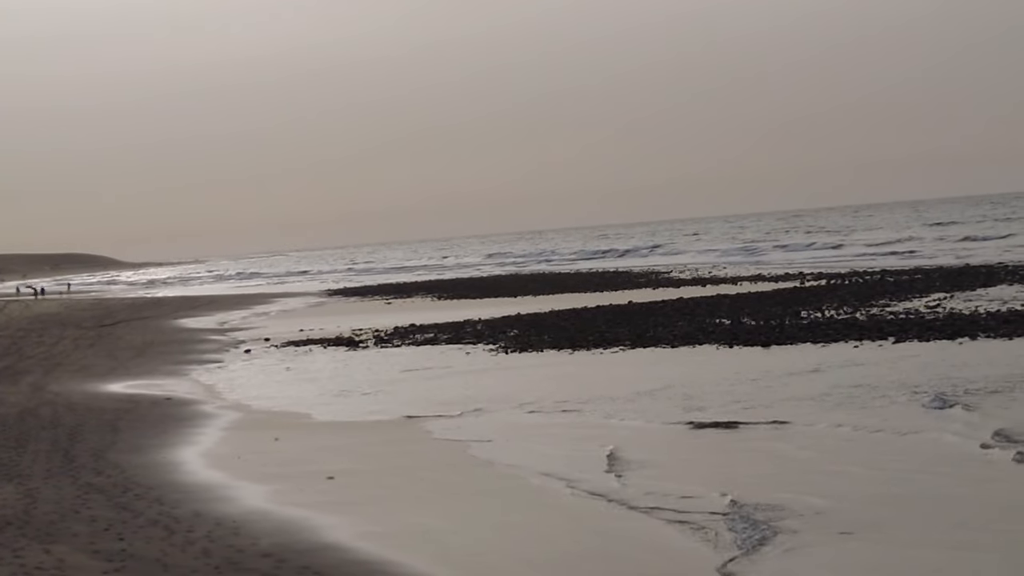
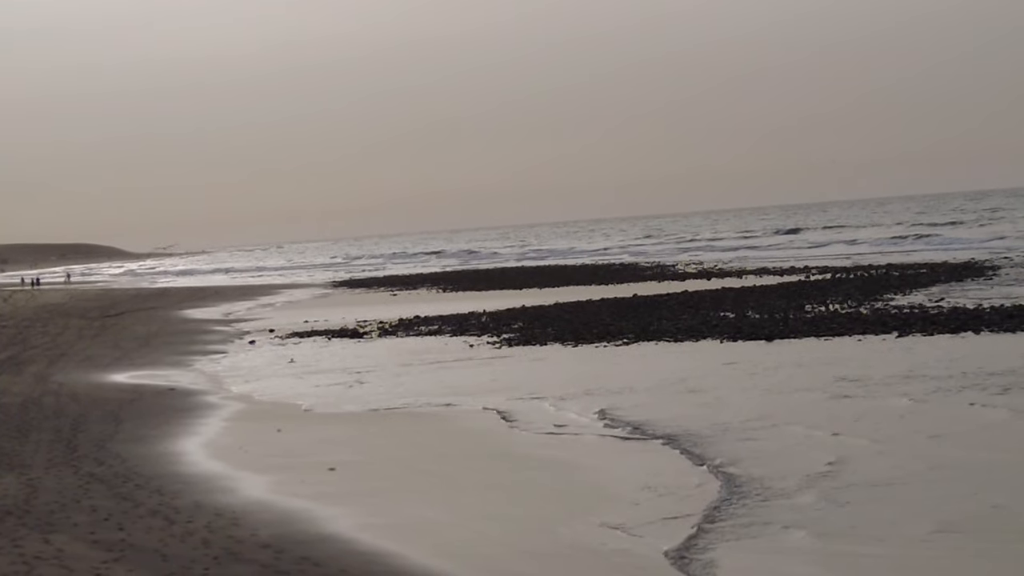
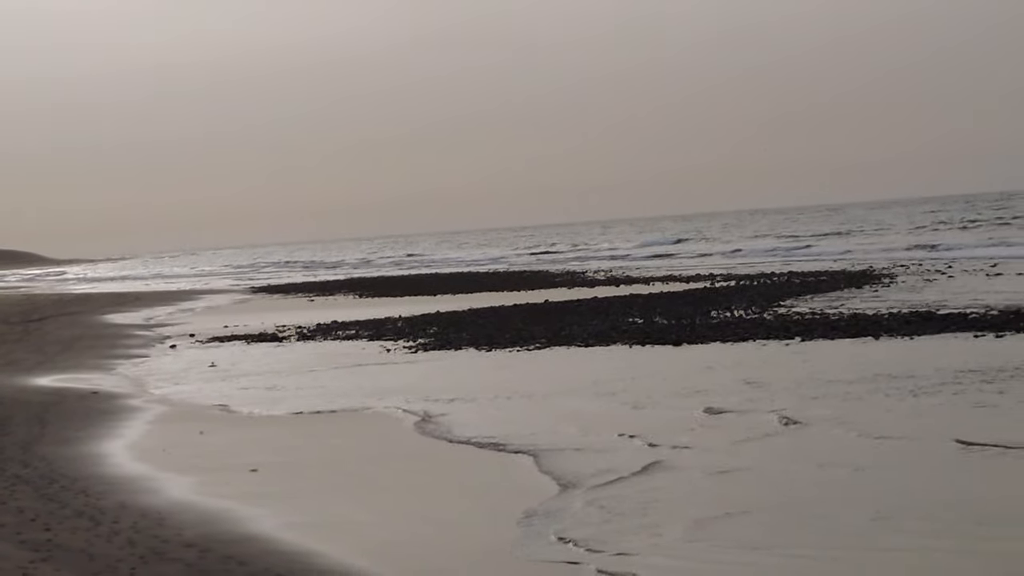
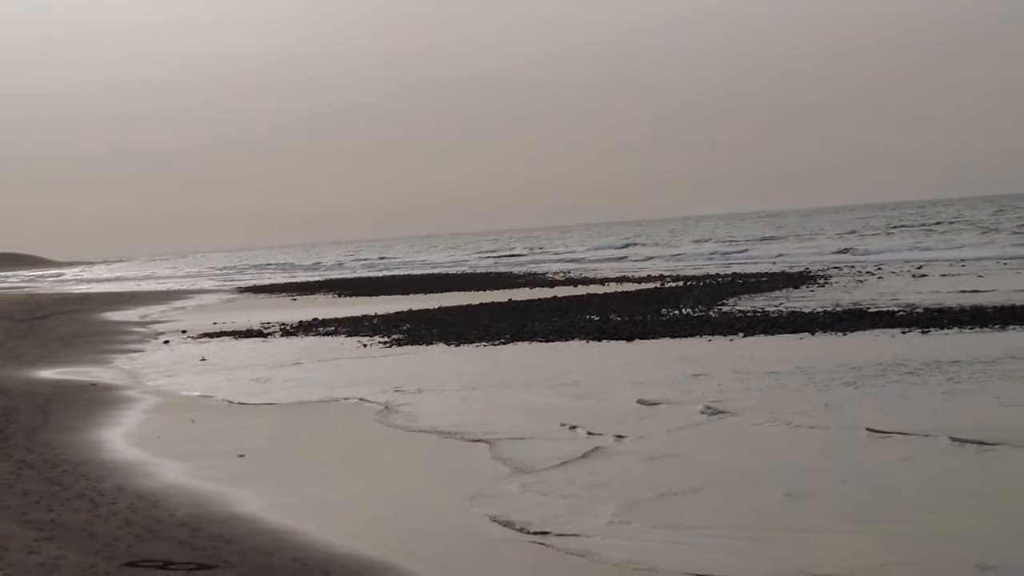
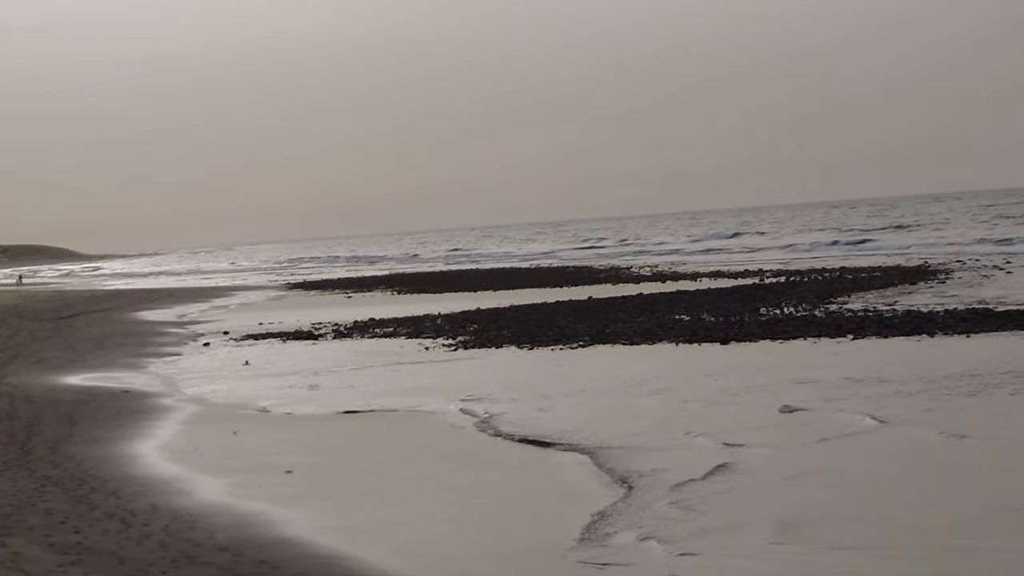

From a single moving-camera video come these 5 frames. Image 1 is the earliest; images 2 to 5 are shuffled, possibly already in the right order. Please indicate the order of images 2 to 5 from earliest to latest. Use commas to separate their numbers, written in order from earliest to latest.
2, 5, 3, 4
